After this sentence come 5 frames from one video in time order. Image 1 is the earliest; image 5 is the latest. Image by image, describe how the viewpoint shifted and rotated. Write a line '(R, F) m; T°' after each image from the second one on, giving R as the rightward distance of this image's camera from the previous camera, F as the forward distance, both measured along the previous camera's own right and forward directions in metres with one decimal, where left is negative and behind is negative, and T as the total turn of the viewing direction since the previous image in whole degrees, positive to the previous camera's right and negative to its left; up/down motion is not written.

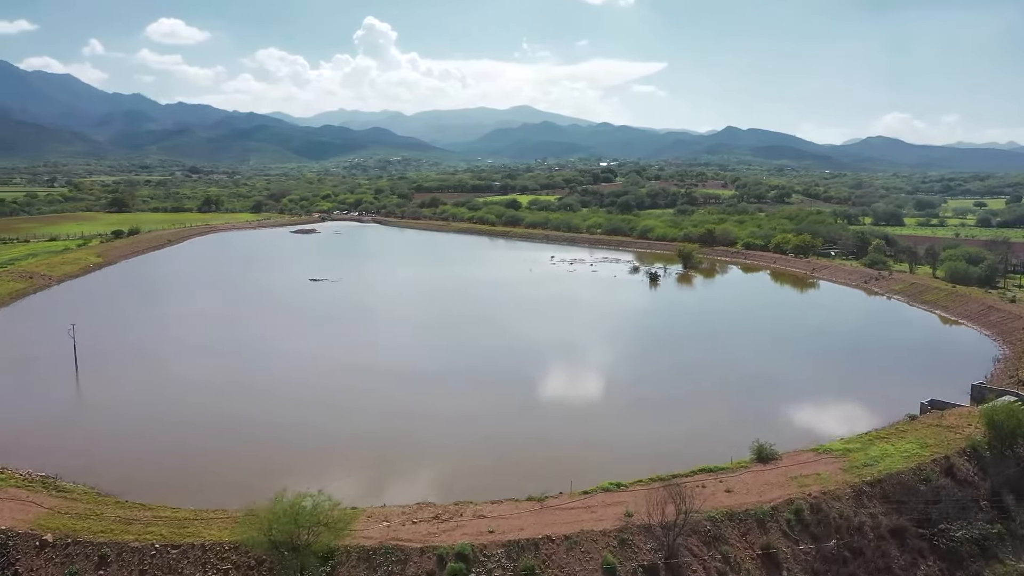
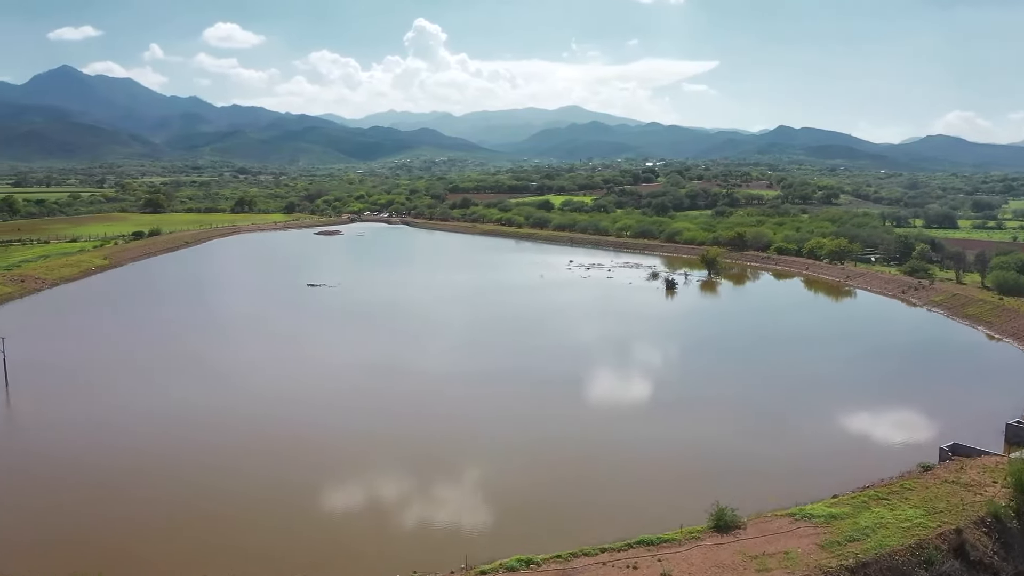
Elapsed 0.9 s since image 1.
(+1.0, +0.9) m; -4°
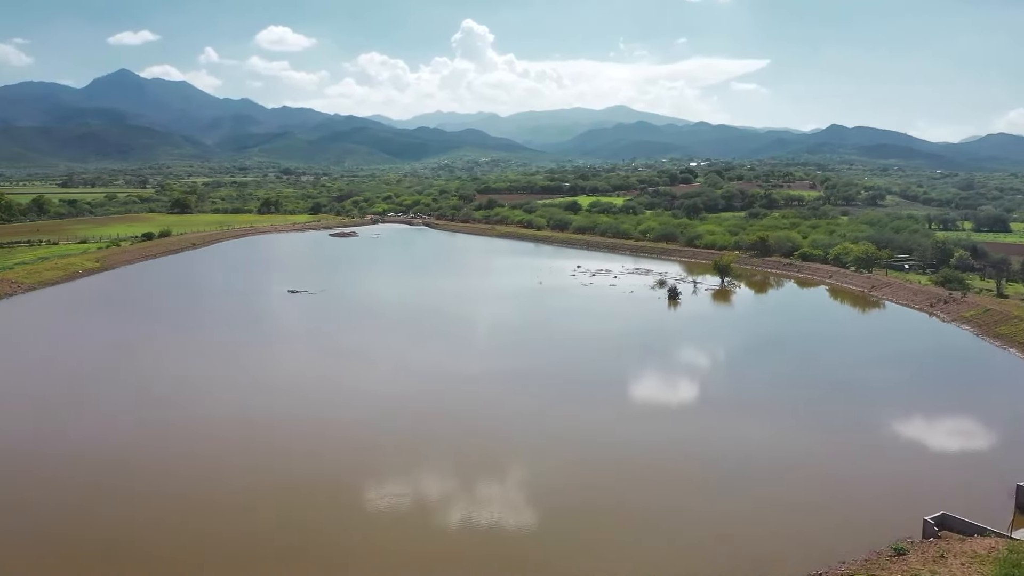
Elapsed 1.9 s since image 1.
(+1.3, +1.1) m; -3°
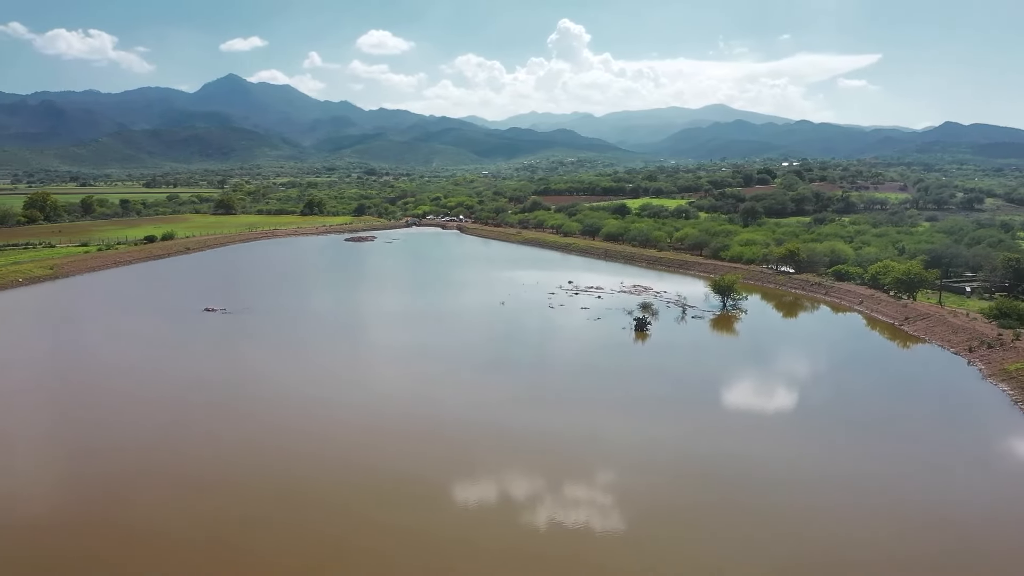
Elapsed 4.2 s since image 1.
(+3.1, +2.6) m; -7°
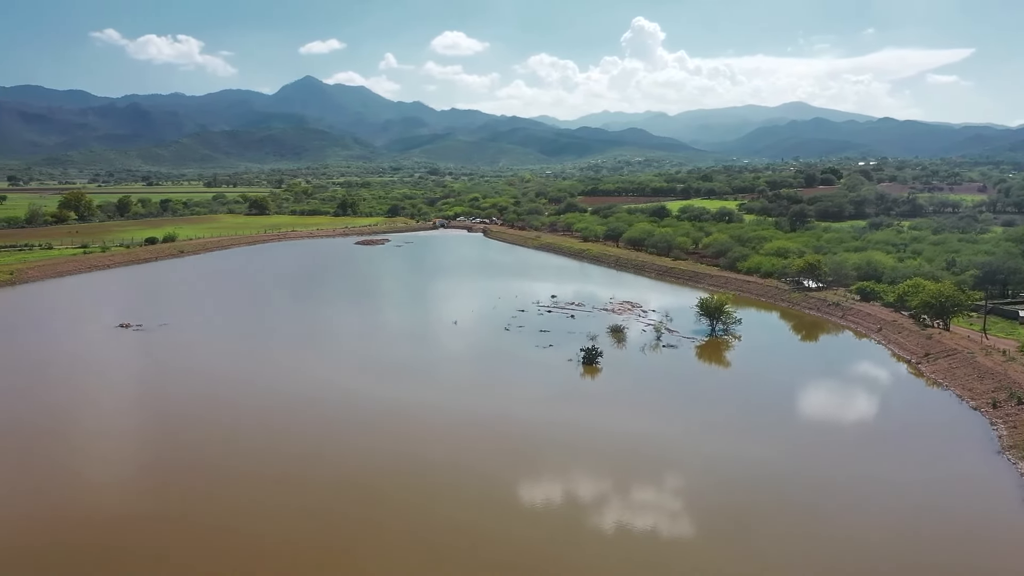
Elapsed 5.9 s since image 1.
(+2.5, +2.0) m; -5°
